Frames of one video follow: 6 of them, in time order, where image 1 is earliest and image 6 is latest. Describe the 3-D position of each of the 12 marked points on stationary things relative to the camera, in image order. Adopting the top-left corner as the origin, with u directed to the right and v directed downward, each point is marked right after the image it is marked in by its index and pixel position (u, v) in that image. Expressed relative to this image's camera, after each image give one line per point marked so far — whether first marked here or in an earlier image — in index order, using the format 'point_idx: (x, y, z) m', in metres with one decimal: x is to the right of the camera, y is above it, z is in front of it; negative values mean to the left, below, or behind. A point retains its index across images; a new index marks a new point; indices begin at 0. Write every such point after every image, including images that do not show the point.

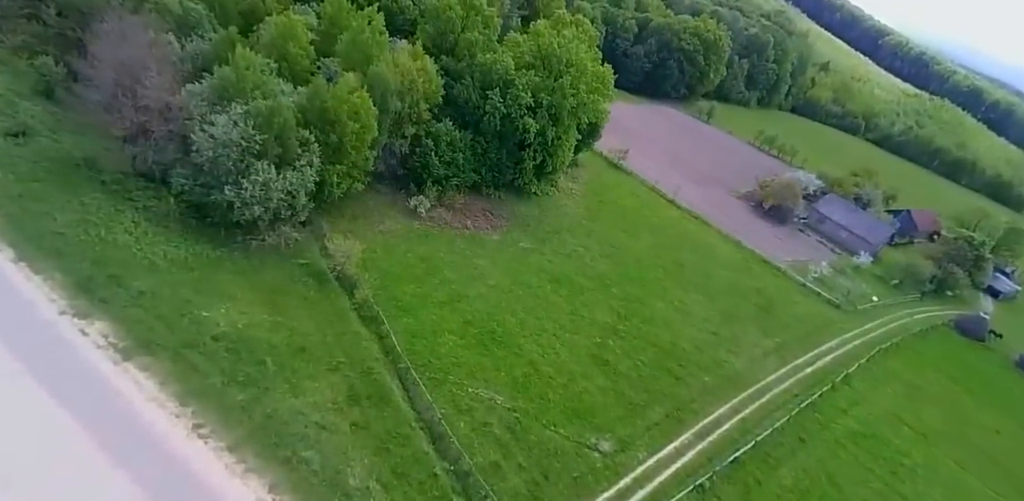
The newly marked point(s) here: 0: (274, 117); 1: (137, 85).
0: (-6.2, +3.1, +14.9) m
1: (-11.4, +4.6, +16.9) m
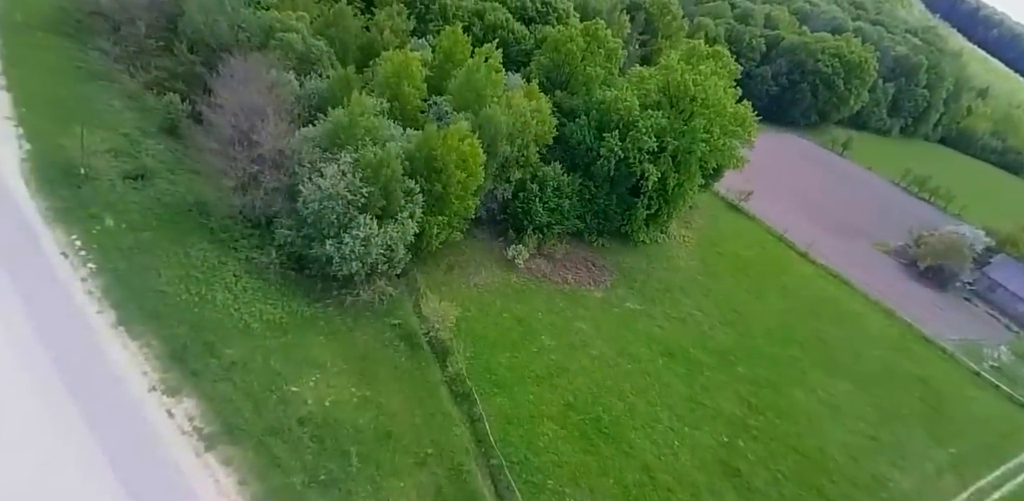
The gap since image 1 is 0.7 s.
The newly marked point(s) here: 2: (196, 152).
0: (-3.4, +2.0, +14.6) m
1: (-8.1, +3.6, +17.4) m
2: (-10.5, +3.3, +18.5) m
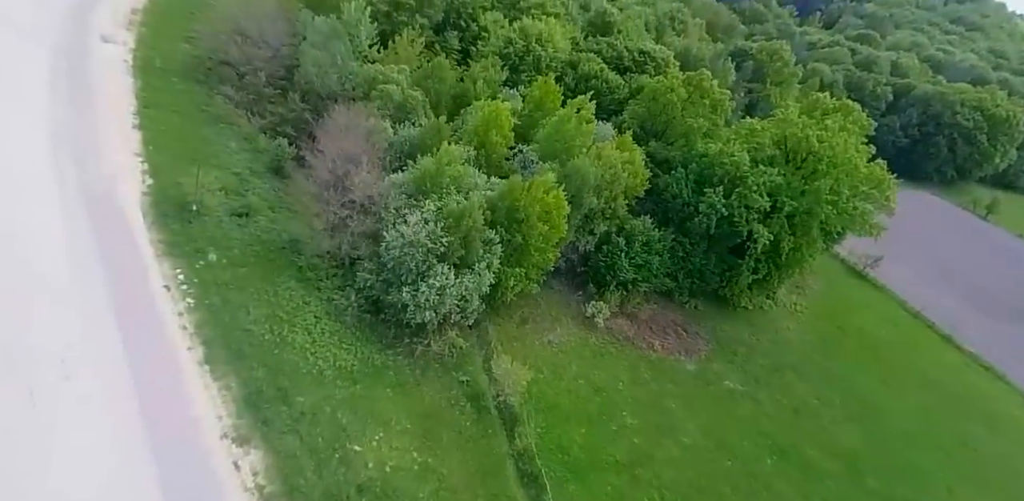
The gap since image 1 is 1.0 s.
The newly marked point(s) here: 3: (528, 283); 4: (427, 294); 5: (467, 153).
0: (-1.3, +0.7, +14.3) m
1: (-5.4, +2.3, +17.8) m
2: (-7.6, +2.1, +19.2) m
3: (+0.5, -0.9, +15.7) m
4: (-2.1, -1.1, +13.5) m
5: (-1.4, +3.0, +17.1) m
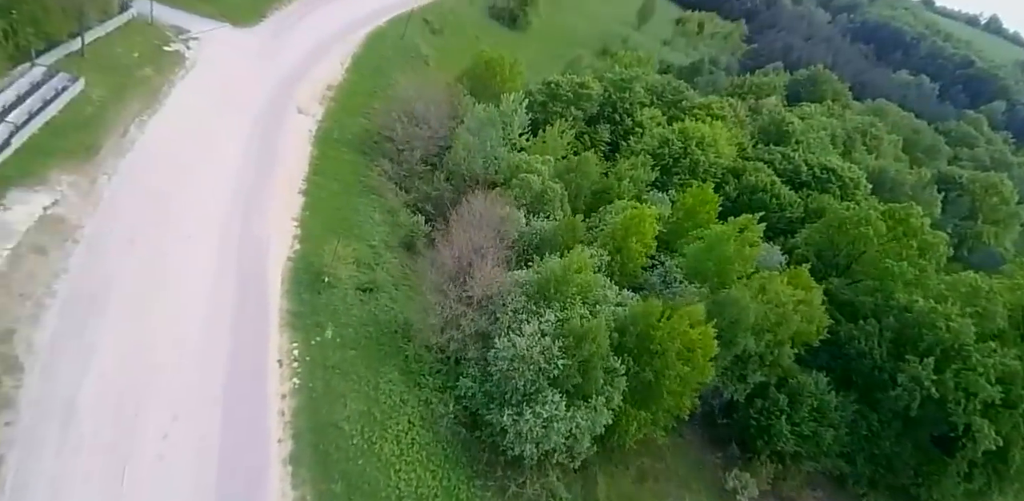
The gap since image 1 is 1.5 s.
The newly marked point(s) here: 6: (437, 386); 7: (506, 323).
0: (+1.6, -2.0, +12.3) m
1: (-1.3, -0.5, +16.9) m
2: (-3.2, -0.7, +18.7) m
3: (+3.3, -4.1, +13.0) m
4: (+0.4, -3.6, +11.5) m
5: (+2.5, -0.2, +15.3) m
6: (-1.9, -3.5, +14.2) m
7: (-0.1, -1.8, +14.8) m
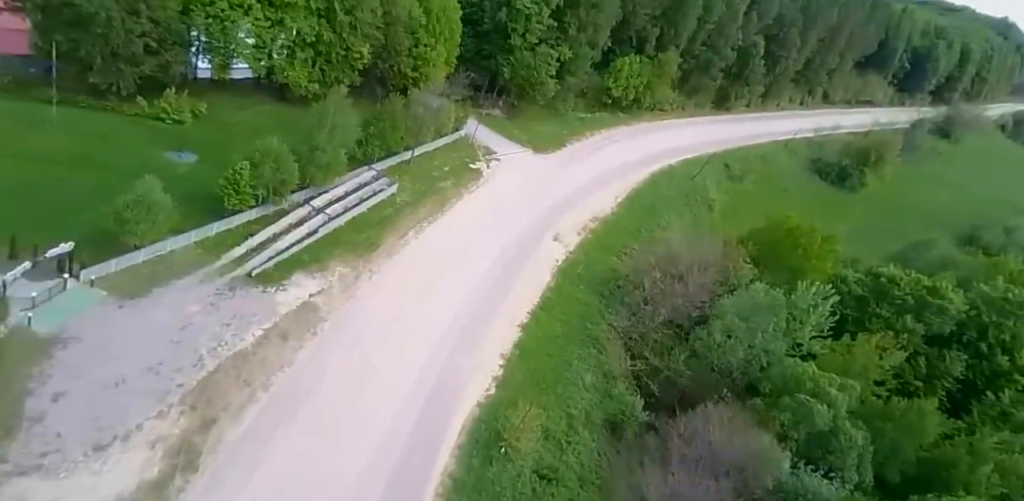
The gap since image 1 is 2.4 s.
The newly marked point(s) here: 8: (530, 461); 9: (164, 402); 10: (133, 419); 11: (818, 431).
0: (+3.8, -6.4, +6.3) m
1: (+3.7, -5.6, +11.9) m
2: (+2.7, -5.9, +14.3) m
3: (+5.0, -8.9, +5.8) m
4: (+2.0, -7.4, +6.0) m
5: (+6.3, -5.7, +8.8) m
6: (+1.2, -7.7, +9.4) m
7: (+3.4, -6.6, +9.3) m
8: (+0.4, -5.5, +13.8) m
9: (-8.9, -3.8, +14.1) m
10: (-9.2, -4.0, +13.3) m
11: (+7.5, -4.4, +13.9) m
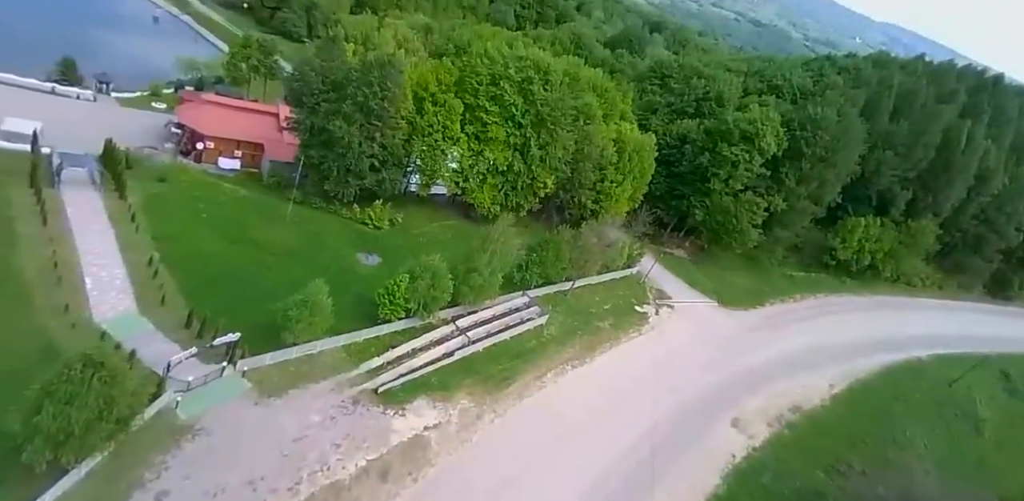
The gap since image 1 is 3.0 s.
0: (+1.9, -7.6, -0.5) m
1: (+3.7, -8.4, +4.8) m
2: (+3.5, -9.2, +7.3) m
3: (+2.4, -10.0, -1.9) m
4: (0.0, -8.3, -0.4) m
5: (+5.2, -7.9, +1.0) m
6: (+0.2, -9.3, +3.0) m
7: (+2.5, -8.5, +2.3) m
8: (+1.3, -8.4, +7.7) m
9: (-6.9, -5.7, +11.7) m
10: (-7.4, -5.6, +10.9) m
11: (+8.1, -8.2, +5.5) m
